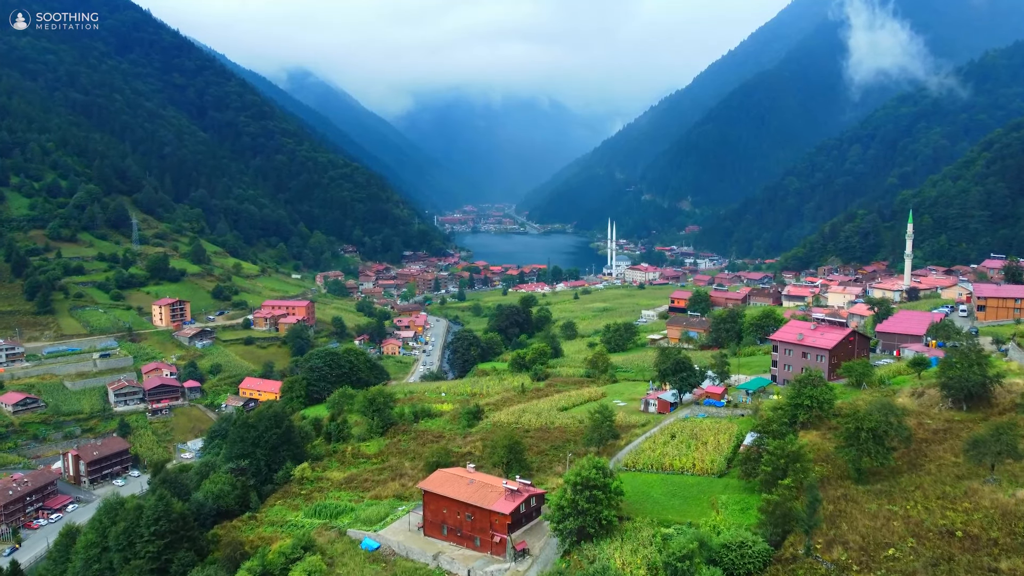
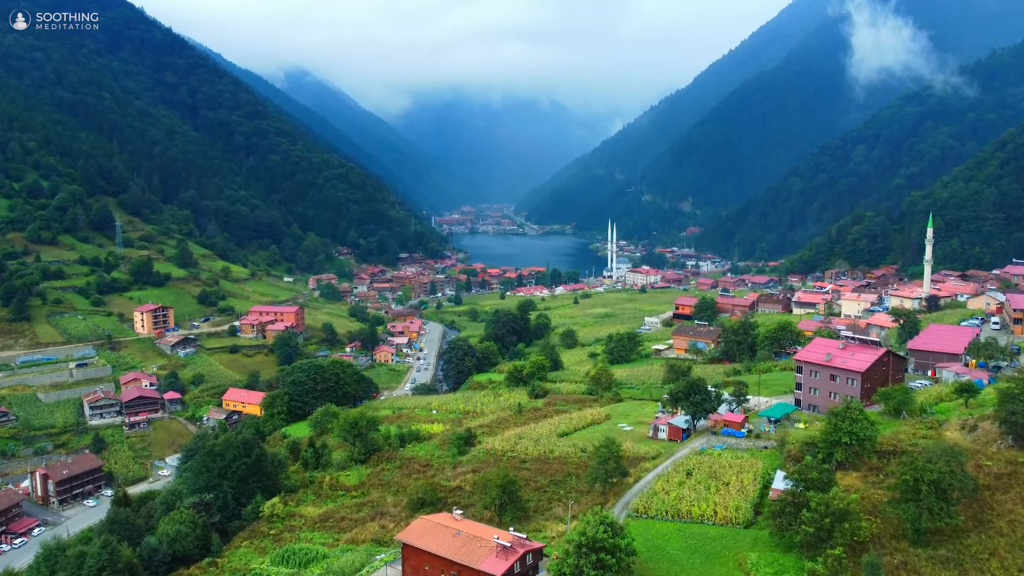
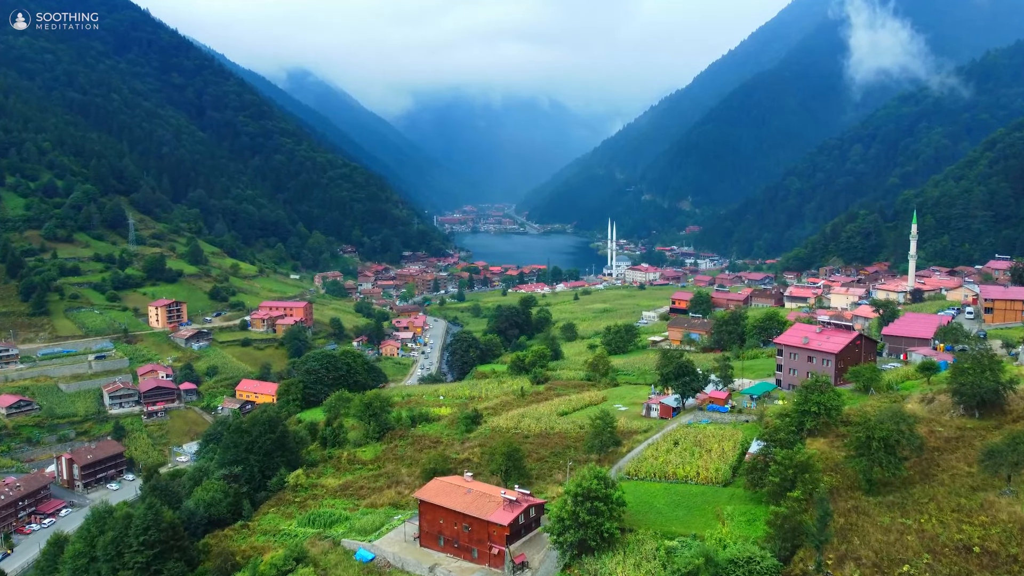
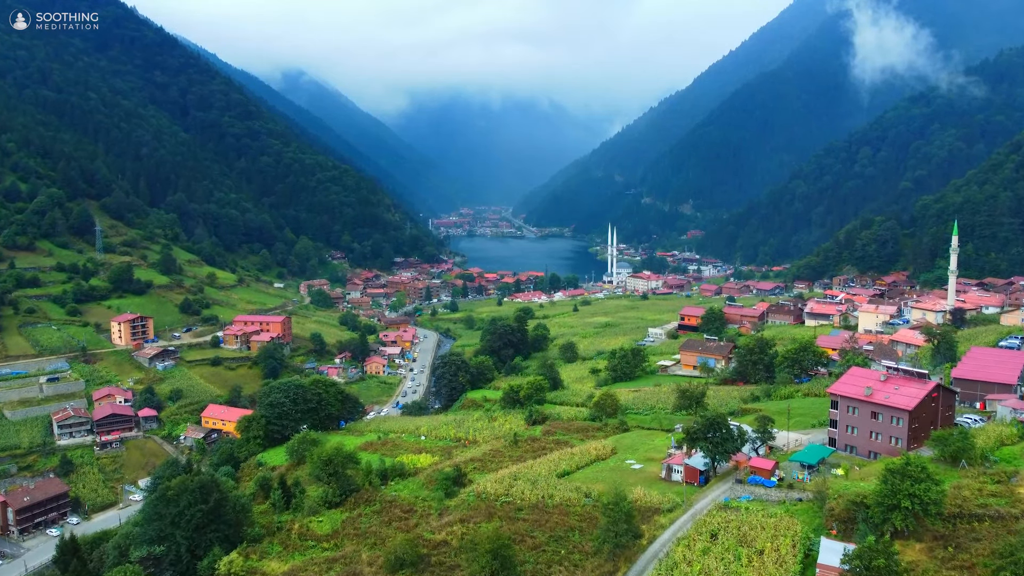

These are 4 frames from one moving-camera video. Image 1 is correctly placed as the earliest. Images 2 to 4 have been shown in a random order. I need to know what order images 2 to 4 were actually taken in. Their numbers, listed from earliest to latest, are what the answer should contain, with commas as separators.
3, 2, 4
